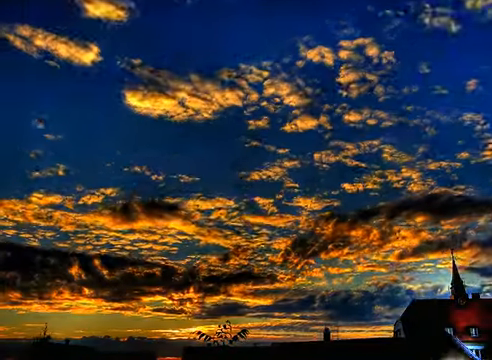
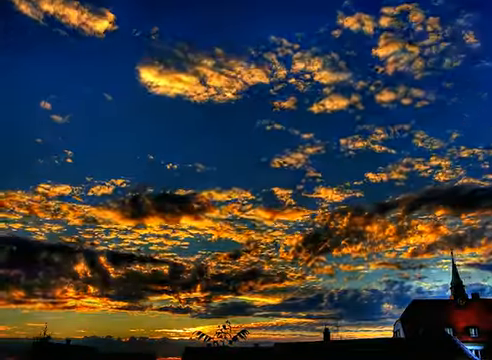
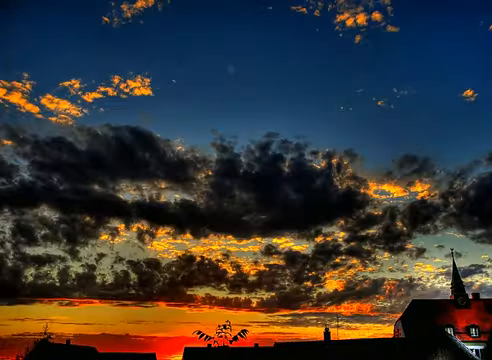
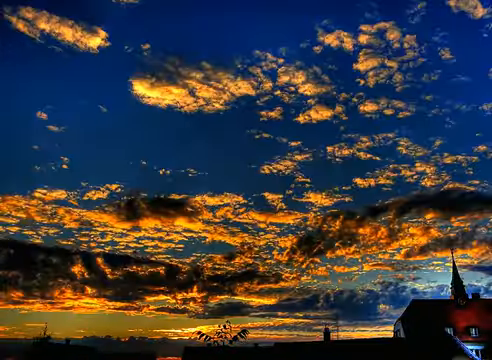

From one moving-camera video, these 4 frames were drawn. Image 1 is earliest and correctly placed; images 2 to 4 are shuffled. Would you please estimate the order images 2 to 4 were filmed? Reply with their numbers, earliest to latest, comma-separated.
4, 2, 3
